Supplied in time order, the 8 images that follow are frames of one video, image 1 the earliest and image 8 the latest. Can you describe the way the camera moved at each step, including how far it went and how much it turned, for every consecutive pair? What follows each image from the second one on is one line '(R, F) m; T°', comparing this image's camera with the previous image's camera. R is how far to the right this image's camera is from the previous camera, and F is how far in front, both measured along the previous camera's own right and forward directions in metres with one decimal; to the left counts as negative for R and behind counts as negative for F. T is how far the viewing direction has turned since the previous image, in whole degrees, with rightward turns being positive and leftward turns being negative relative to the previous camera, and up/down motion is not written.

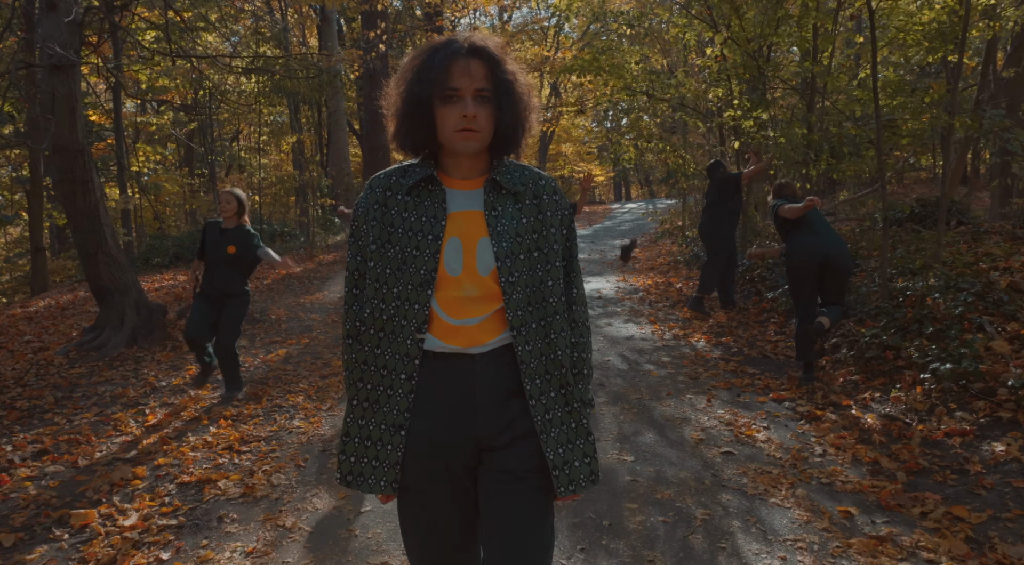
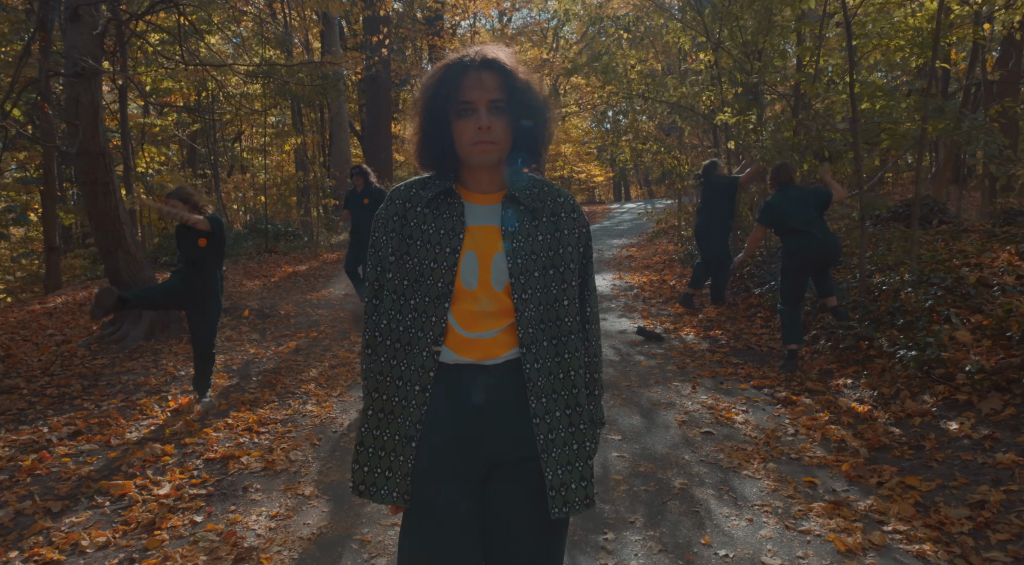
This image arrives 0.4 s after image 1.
(0.0, -0.4) m; 0°
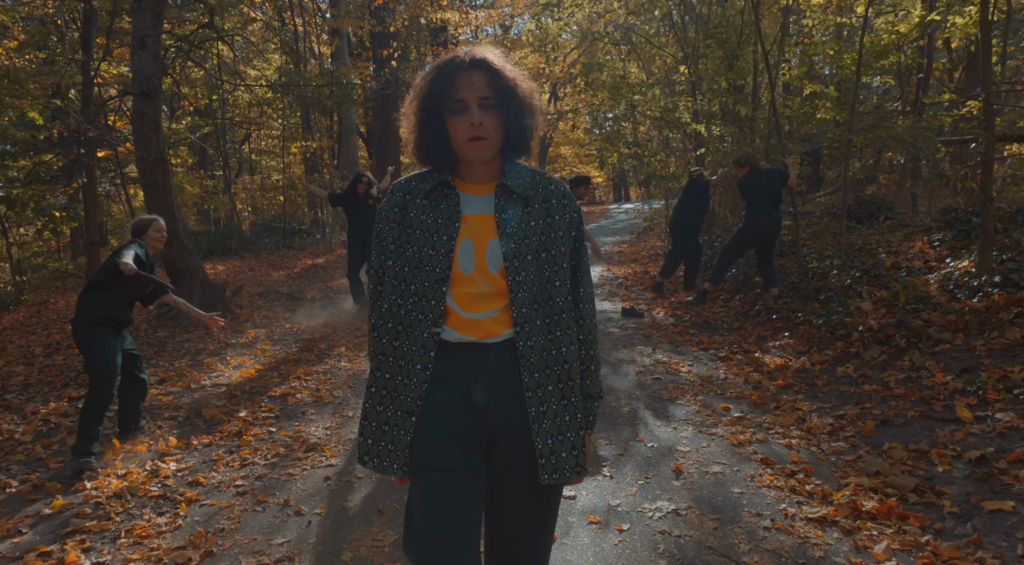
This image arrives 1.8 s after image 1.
(+0.1, -1.5) m; 0°
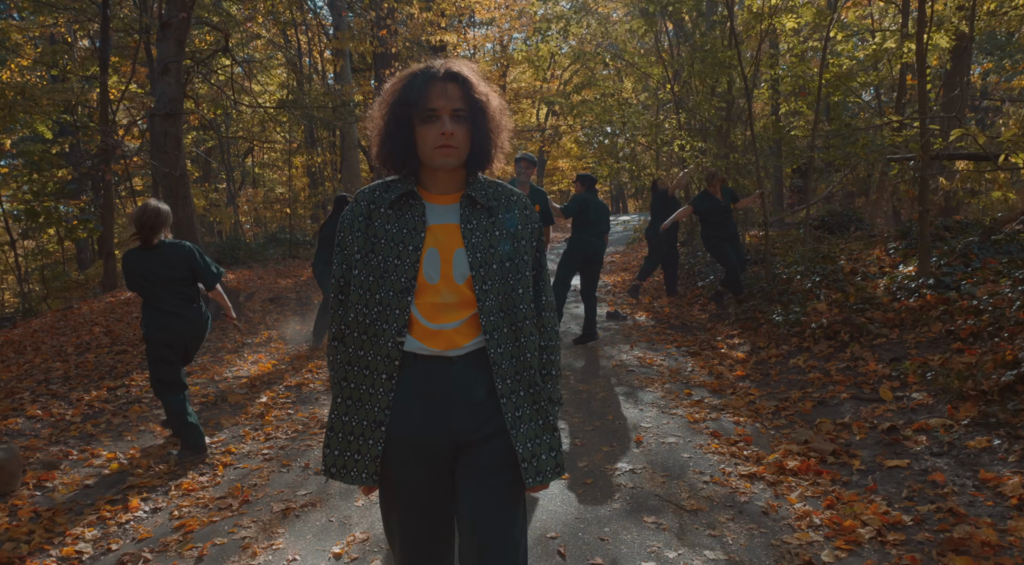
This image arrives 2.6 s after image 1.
(+0.1, -0.8) m; 0°
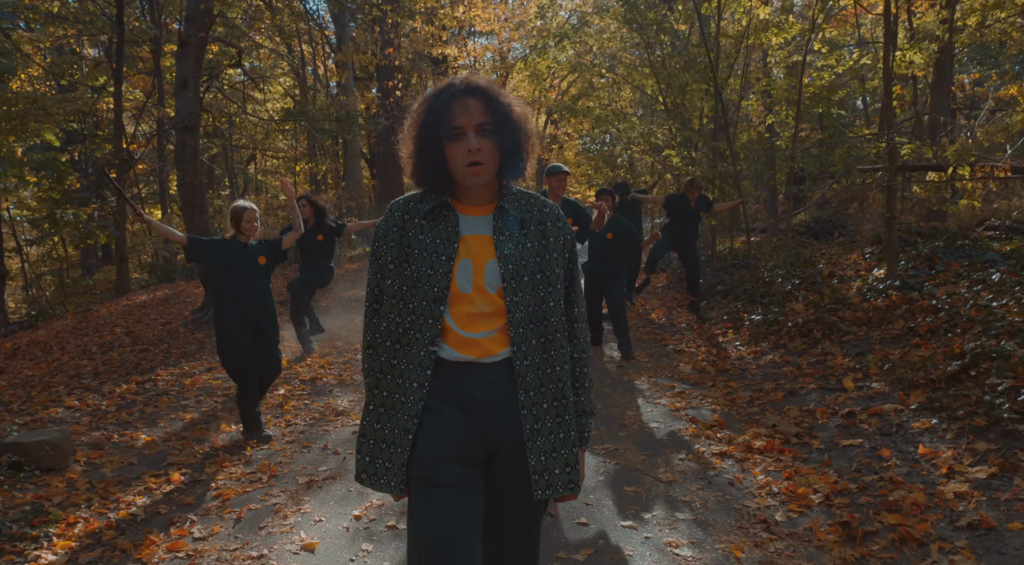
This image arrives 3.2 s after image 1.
(0.0, -0.6) m; 0°
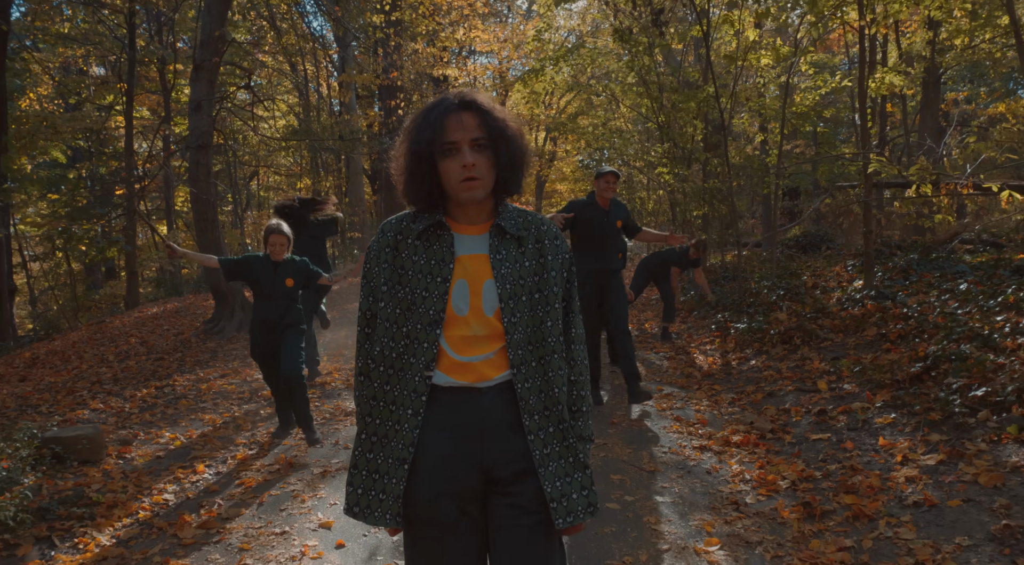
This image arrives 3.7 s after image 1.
(0.0, -0.5) m; 0°
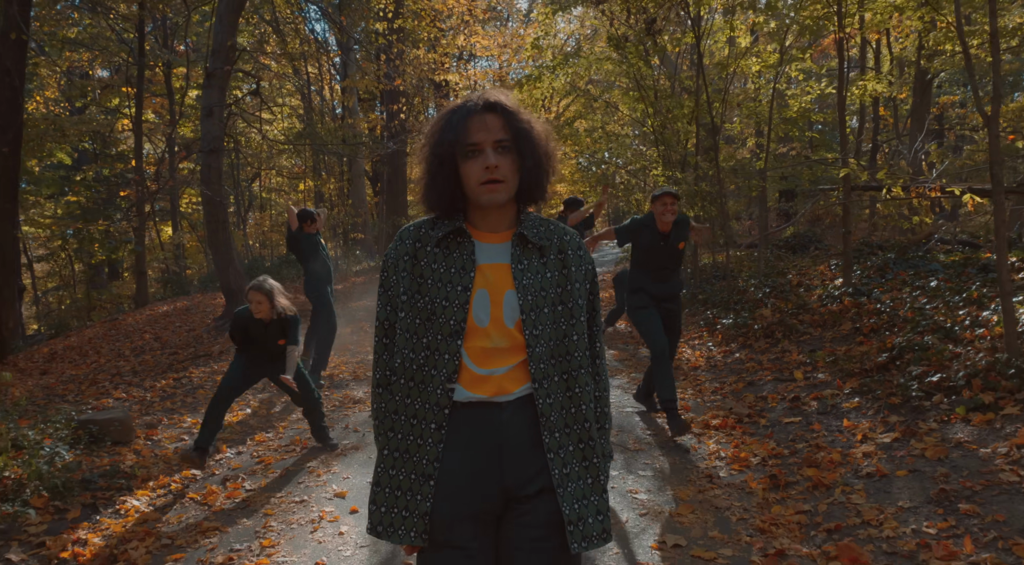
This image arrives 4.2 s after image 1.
(0.0, -0.5) m; 0°
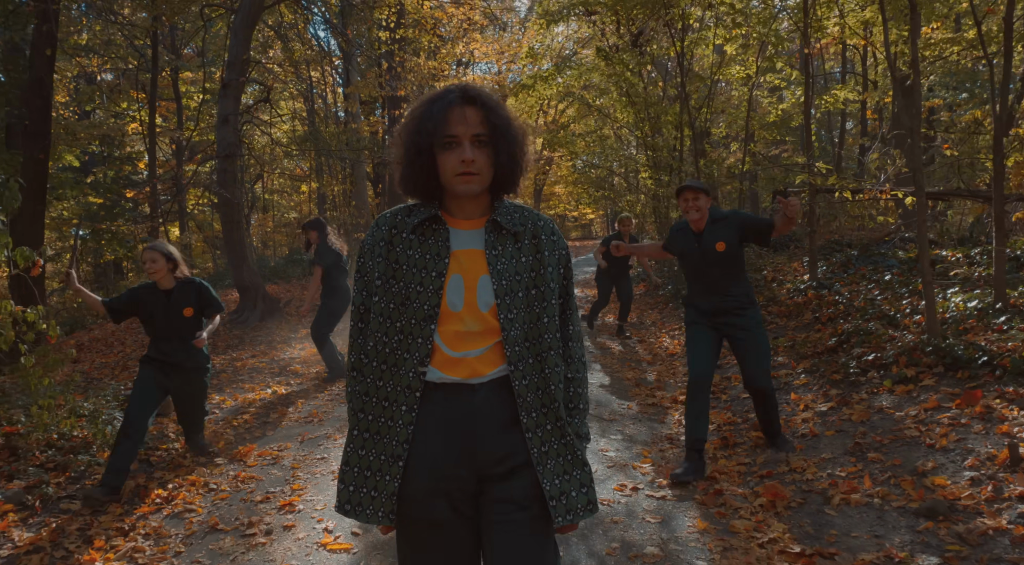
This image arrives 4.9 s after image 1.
(+0.1, -0.8) m; 0°
